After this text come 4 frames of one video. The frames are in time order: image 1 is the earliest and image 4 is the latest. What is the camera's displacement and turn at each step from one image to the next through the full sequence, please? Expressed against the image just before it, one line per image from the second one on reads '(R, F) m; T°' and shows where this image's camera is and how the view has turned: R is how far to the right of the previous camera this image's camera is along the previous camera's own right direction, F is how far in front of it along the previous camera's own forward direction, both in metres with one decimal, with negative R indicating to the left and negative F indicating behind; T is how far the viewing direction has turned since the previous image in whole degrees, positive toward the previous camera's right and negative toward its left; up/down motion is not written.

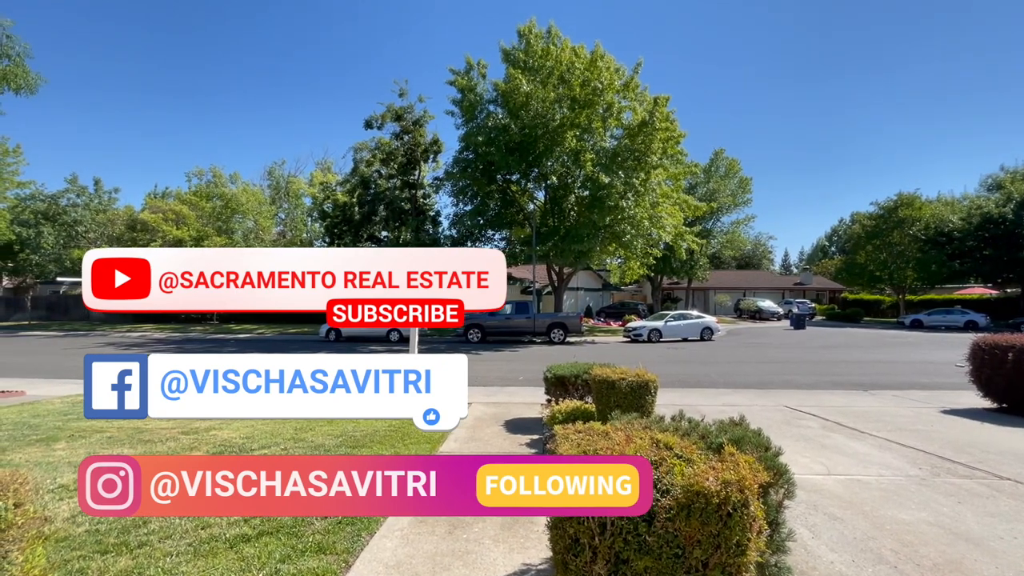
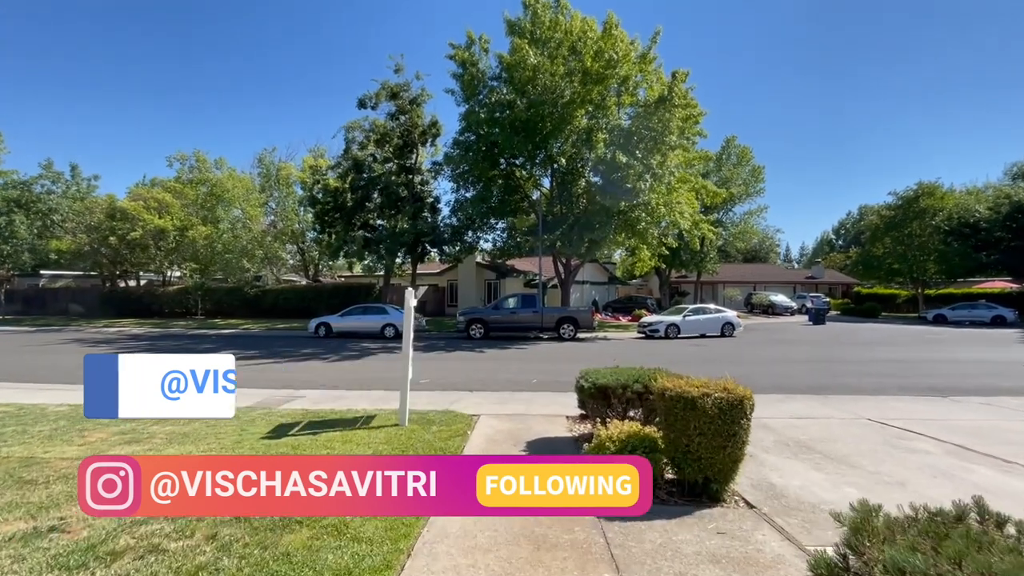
(-0.3, +2.0) m; 0°
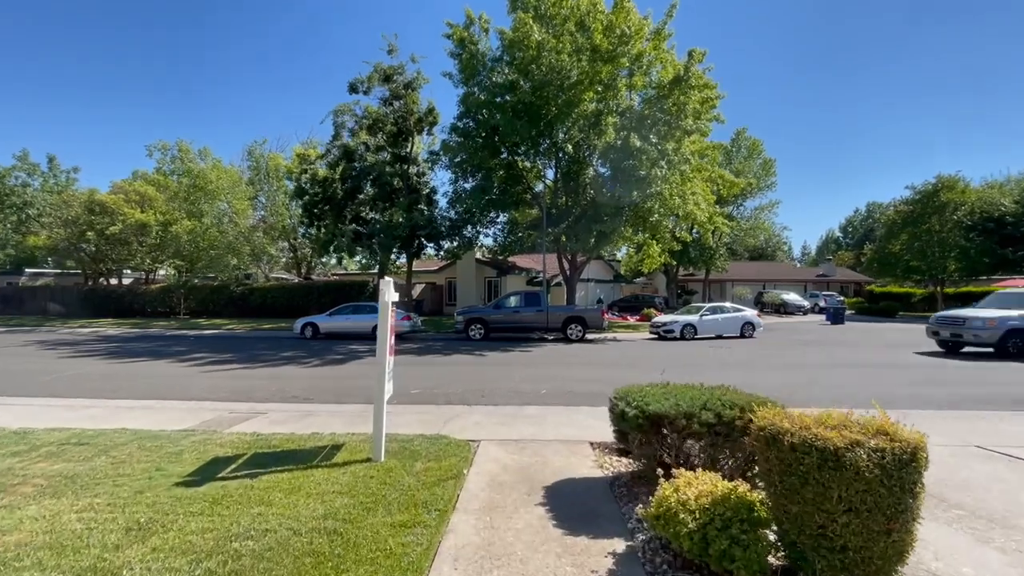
(-0.1, +1.8) m; 0°
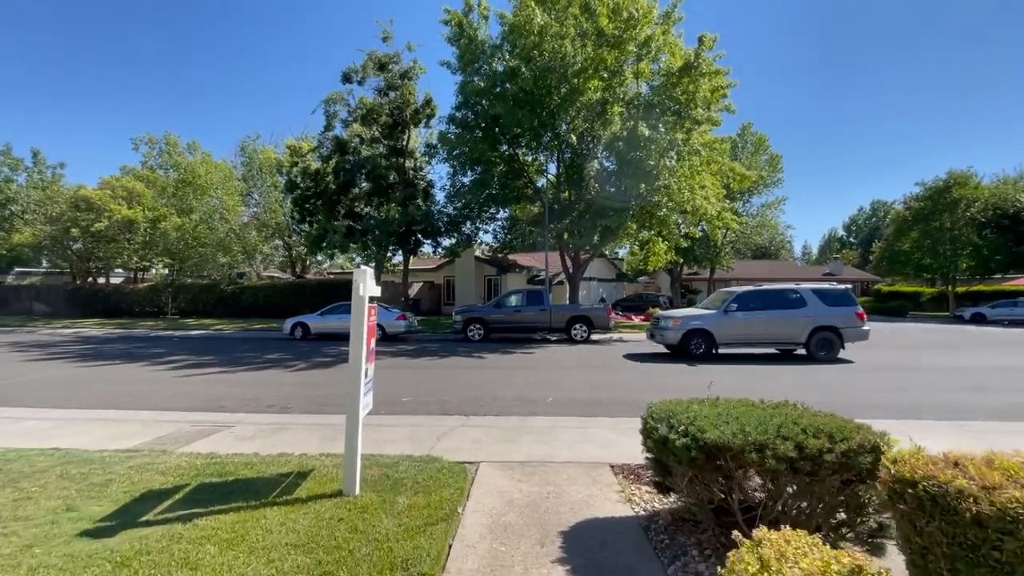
(-0.1, +1.1) m; 0°
